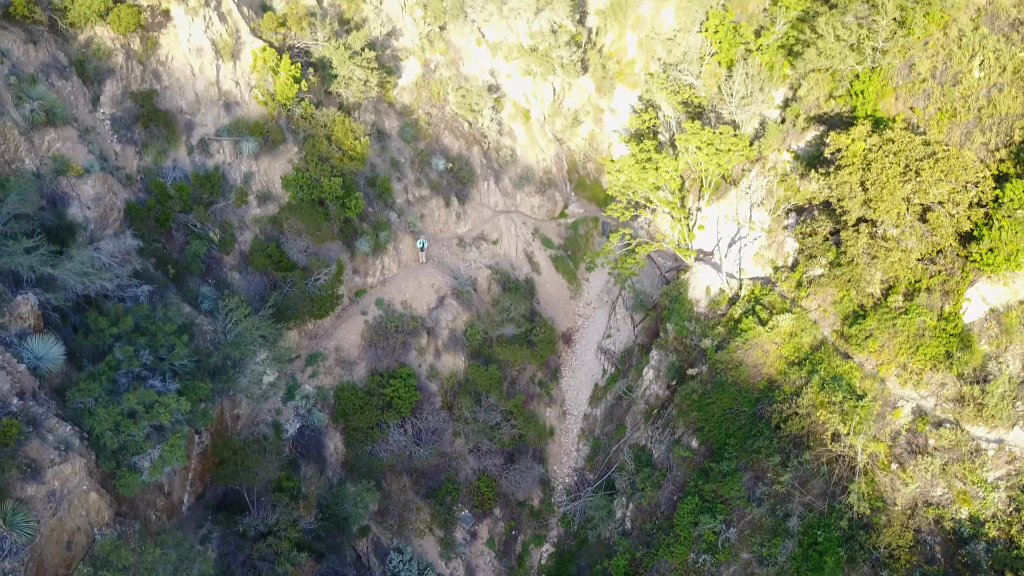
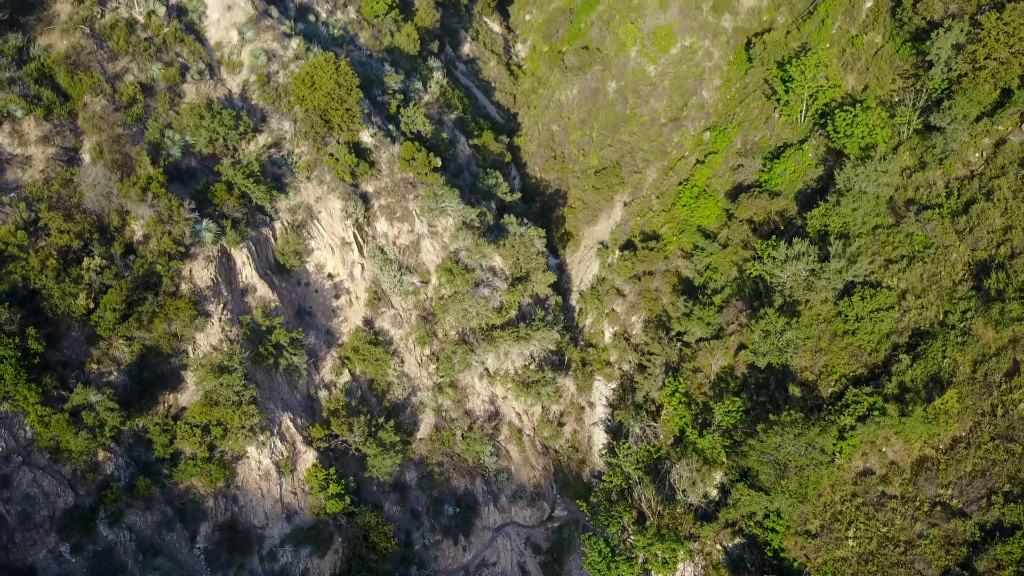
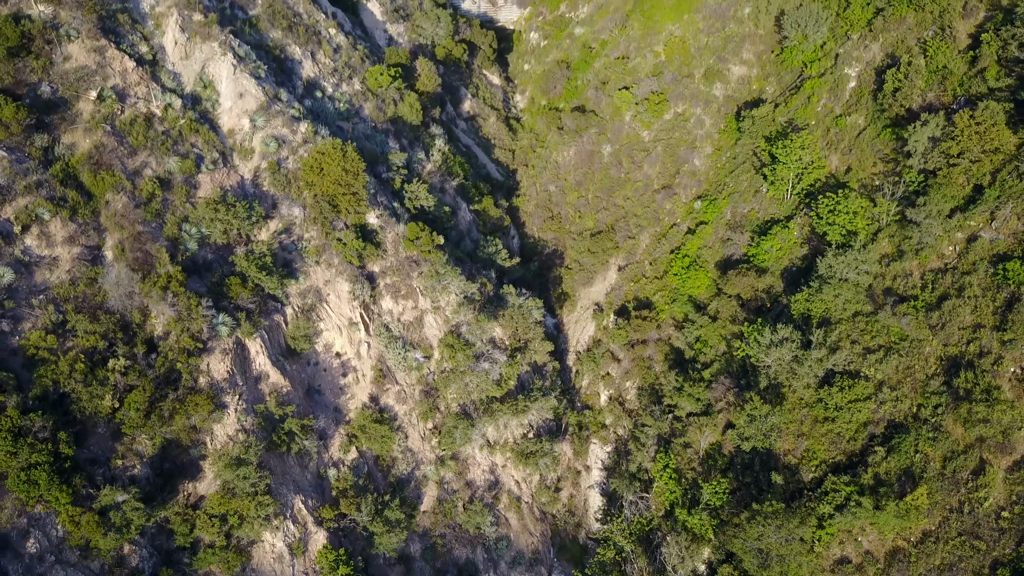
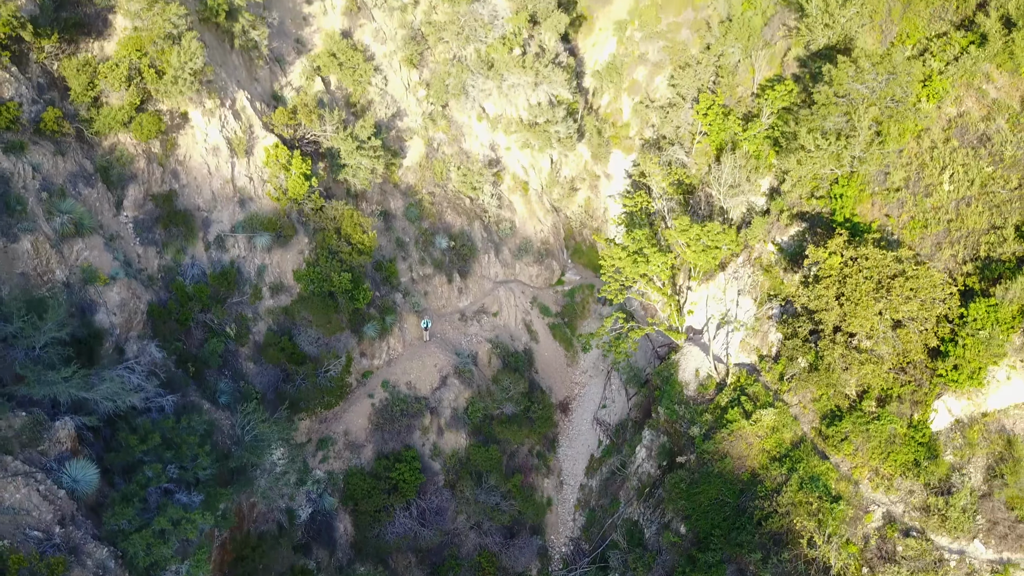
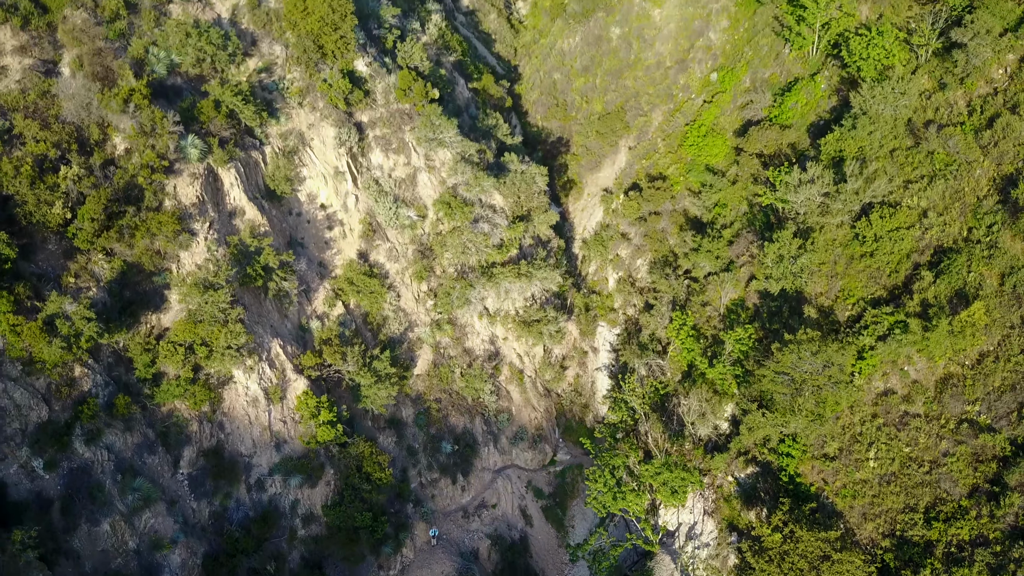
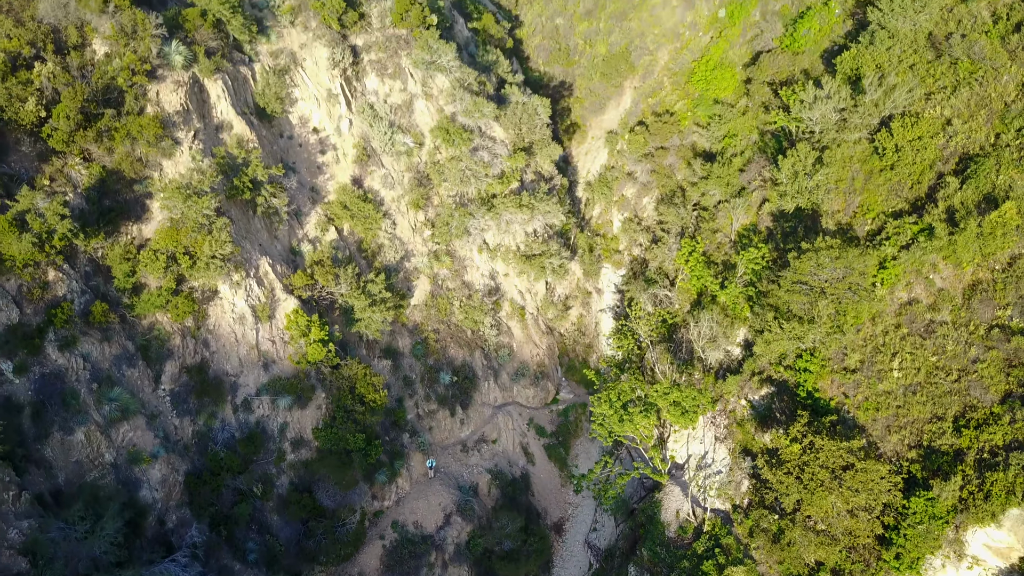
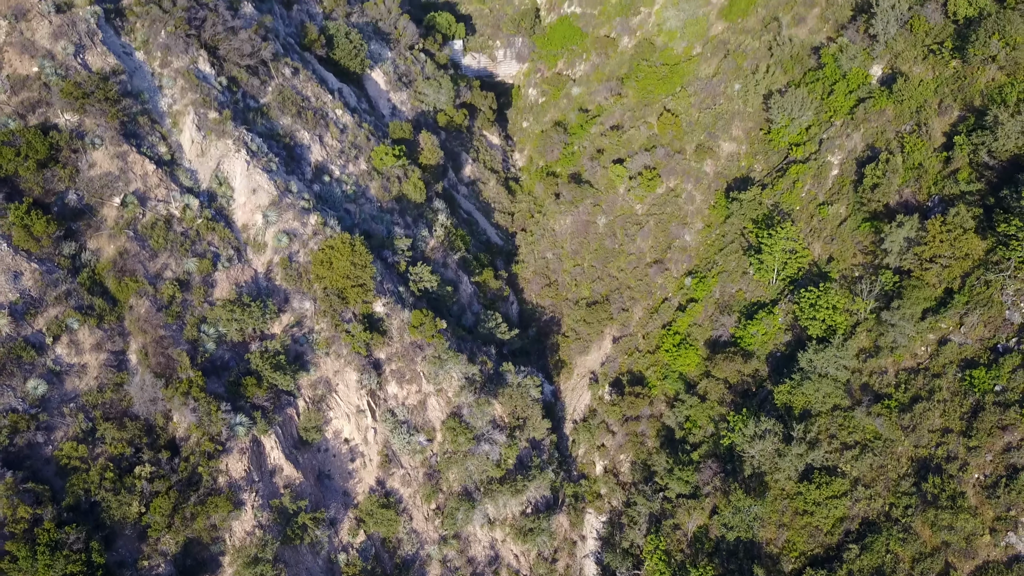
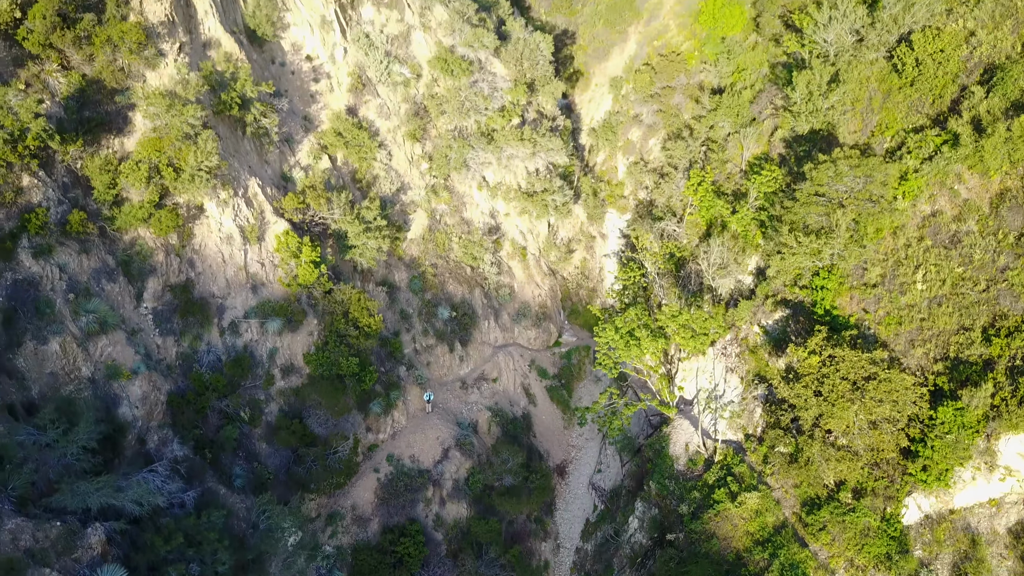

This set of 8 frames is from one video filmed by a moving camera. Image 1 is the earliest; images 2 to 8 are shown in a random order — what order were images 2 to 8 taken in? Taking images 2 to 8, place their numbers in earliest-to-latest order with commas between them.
4, 8, 6, 5, 2, 3, 7
